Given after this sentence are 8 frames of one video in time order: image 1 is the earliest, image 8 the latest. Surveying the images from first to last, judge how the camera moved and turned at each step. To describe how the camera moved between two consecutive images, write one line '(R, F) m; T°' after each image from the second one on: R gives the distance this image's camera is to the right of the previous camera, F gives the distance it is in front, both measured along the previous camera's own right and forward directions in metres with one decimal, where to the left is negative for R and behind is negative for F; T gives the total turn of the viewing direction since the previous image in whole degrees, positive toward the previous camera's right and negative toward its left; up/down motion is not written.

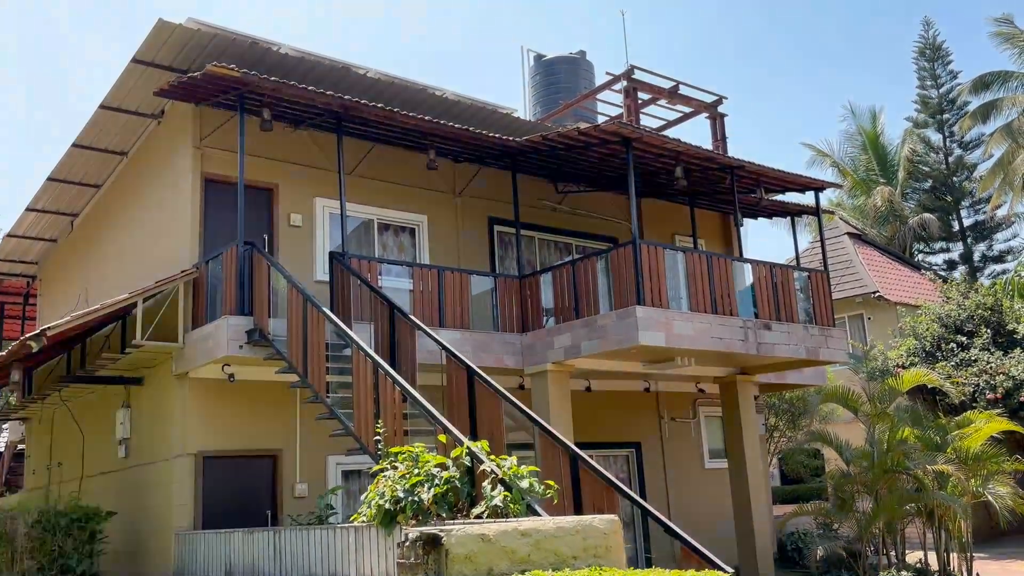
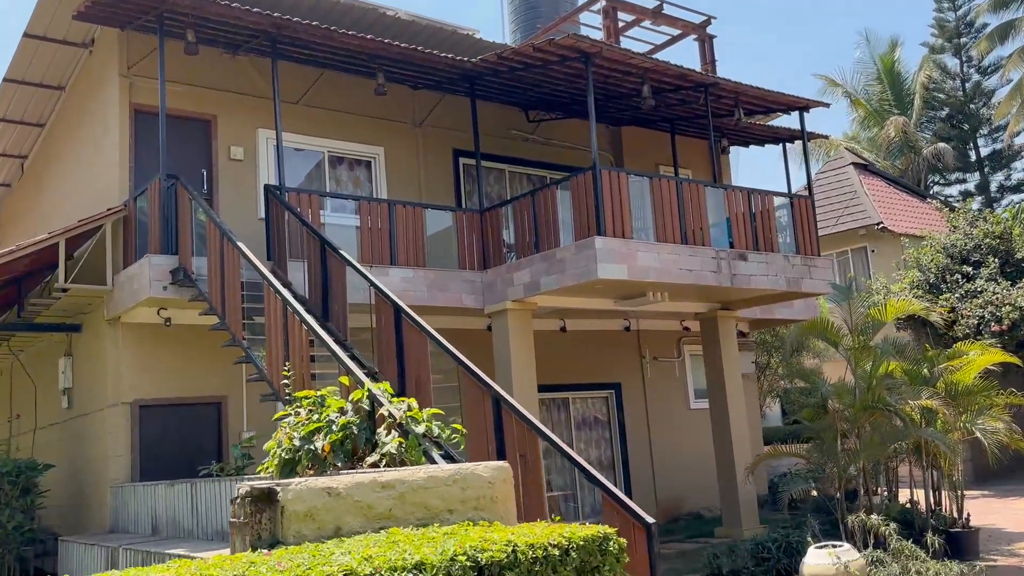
(+0.7, +0.7) m; -1°
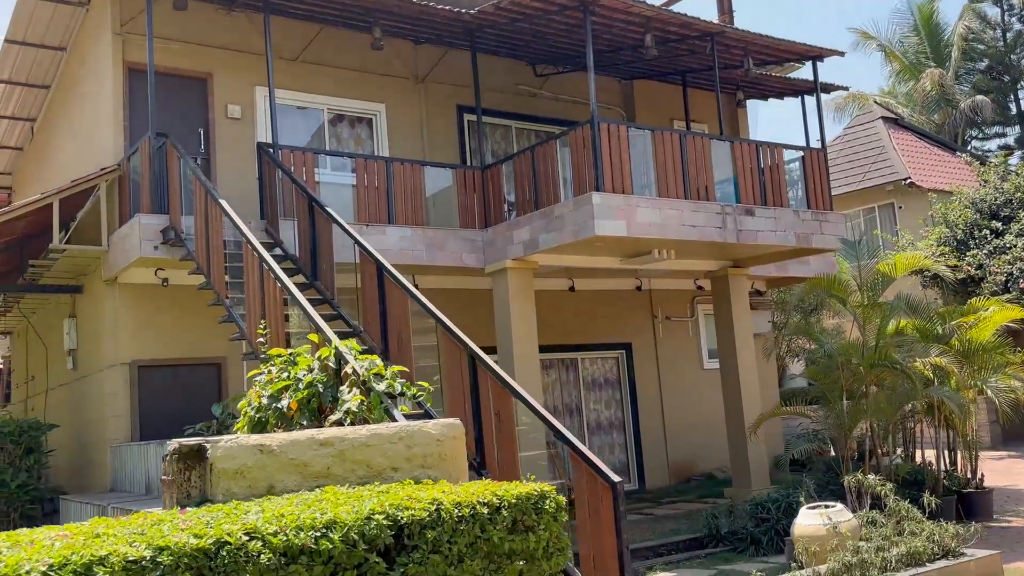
(+0.4, +0.2) m; -2°
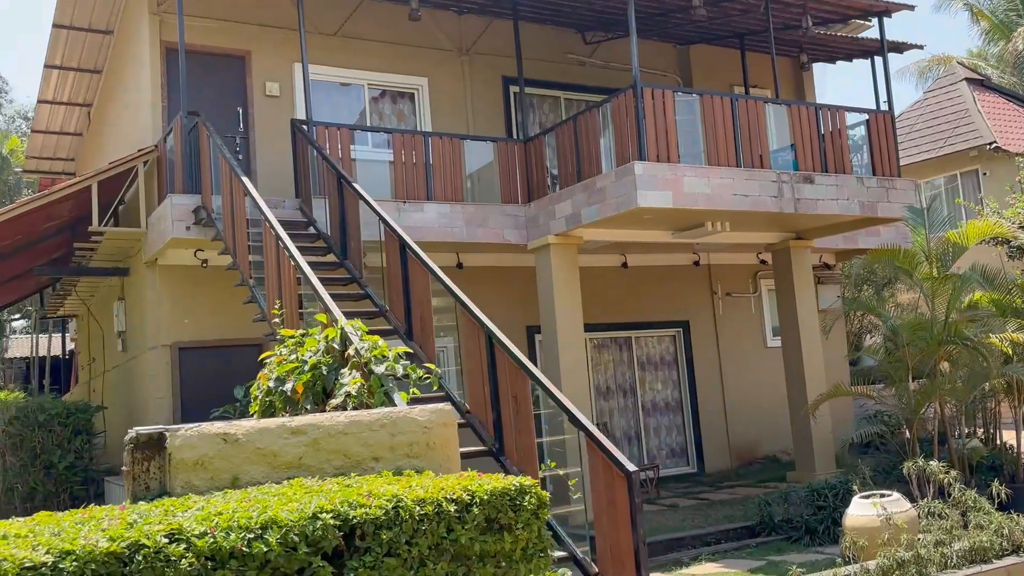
(+0.3, +0.3) m; -5°
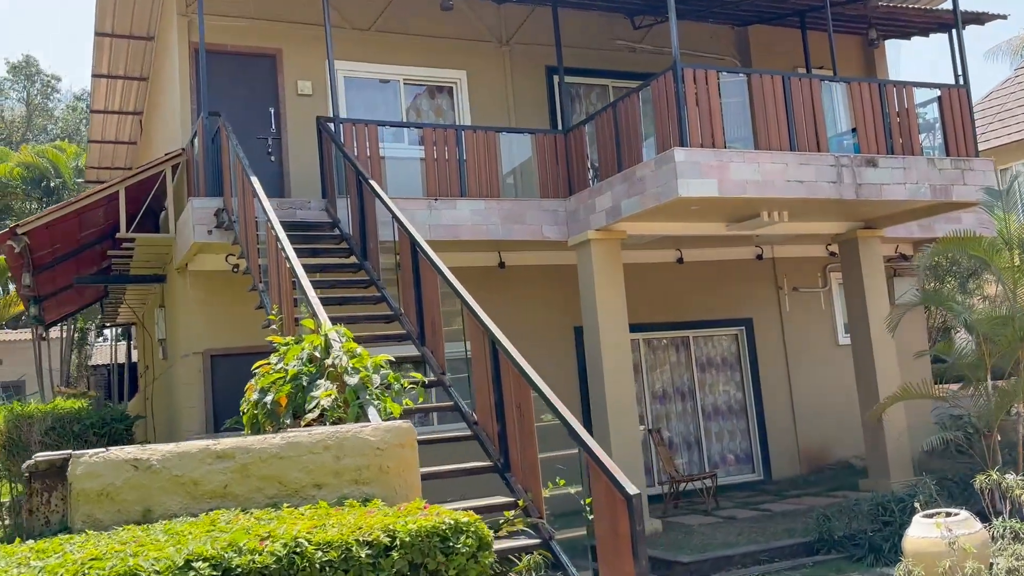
(+0.4, +0.5) m; -5°
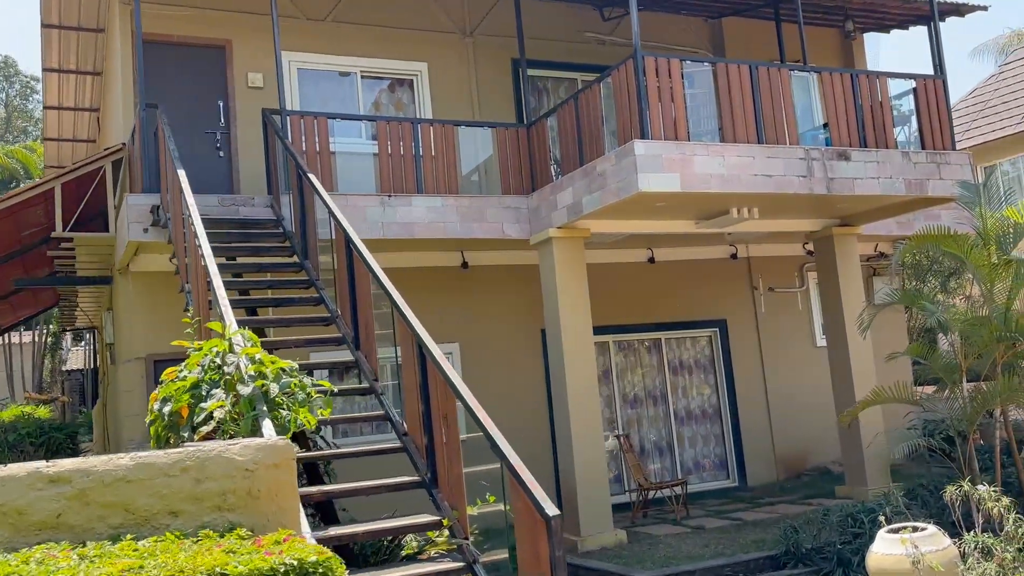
(+0.3, +0.4) m; 0°
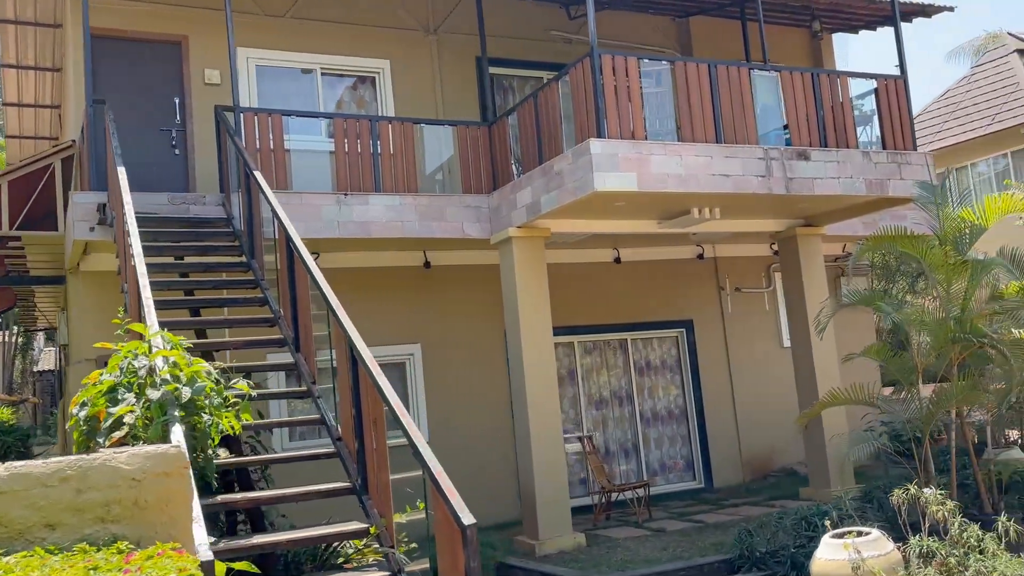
(+0.2, +0.1) m; +1°
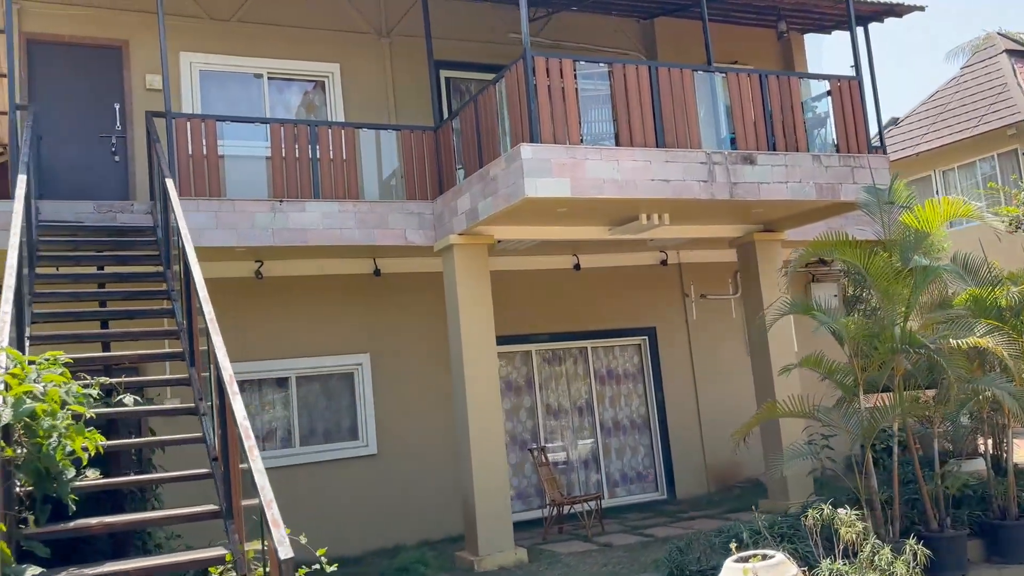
(+0.6, +0.2) m; -1°
